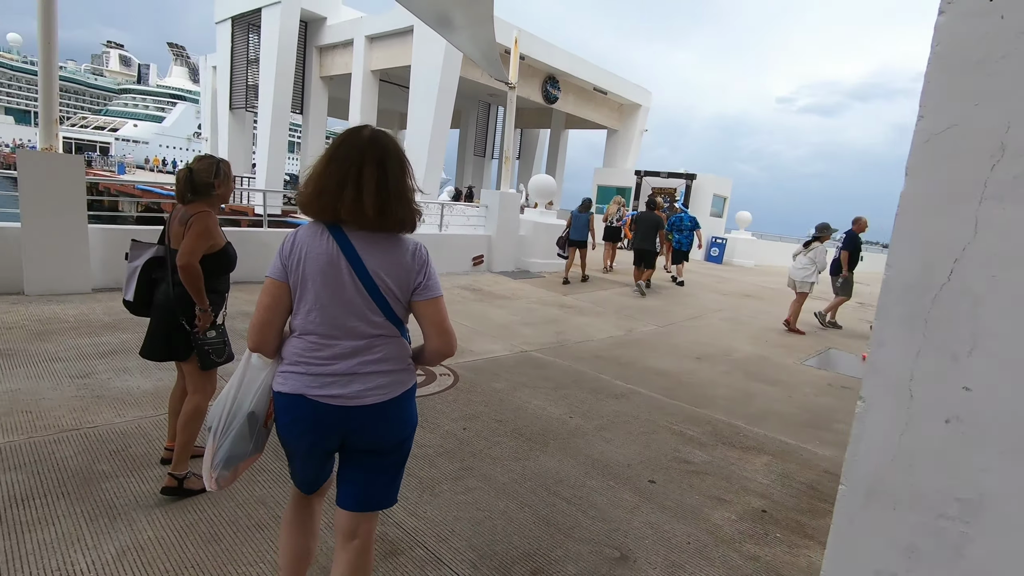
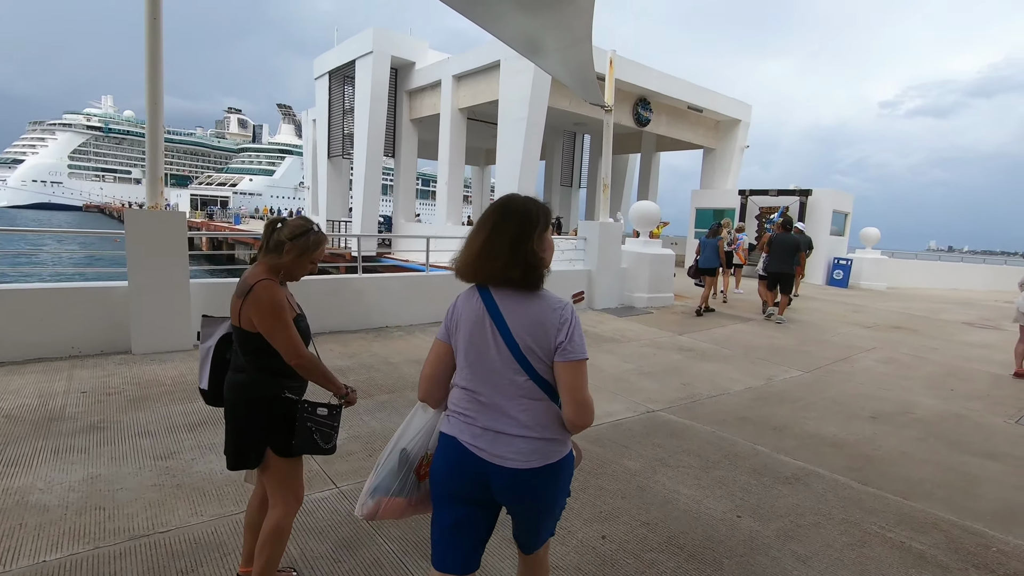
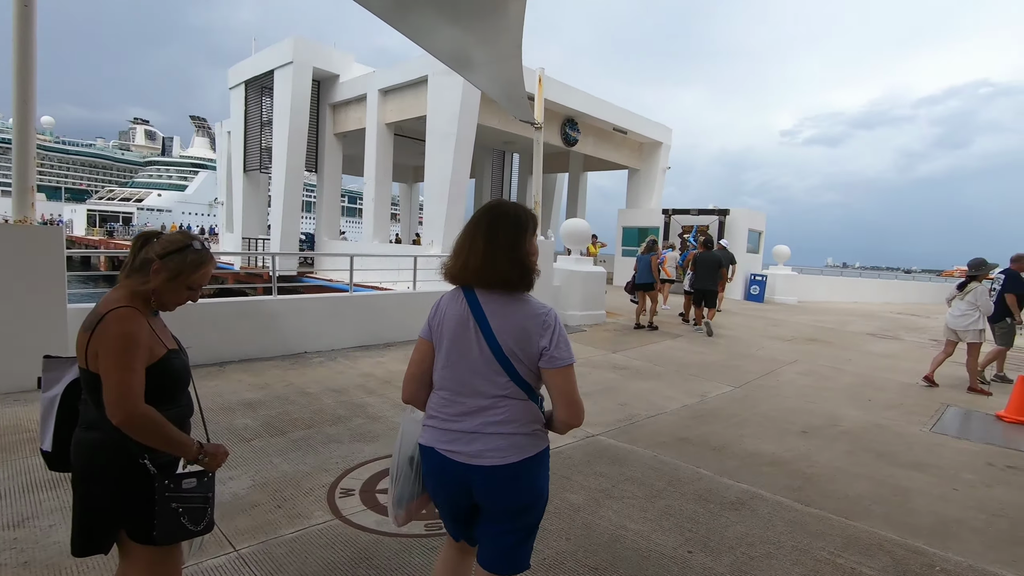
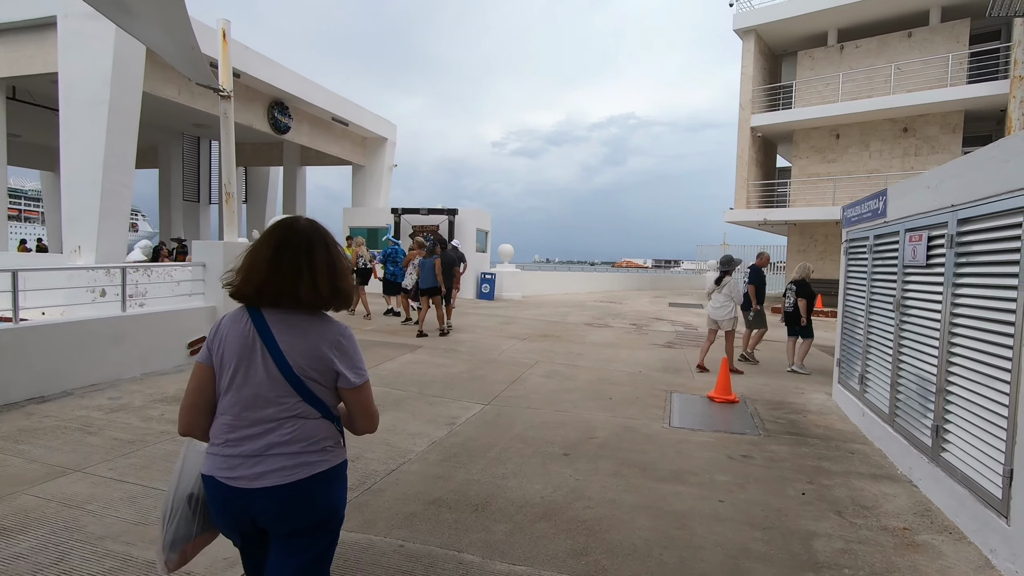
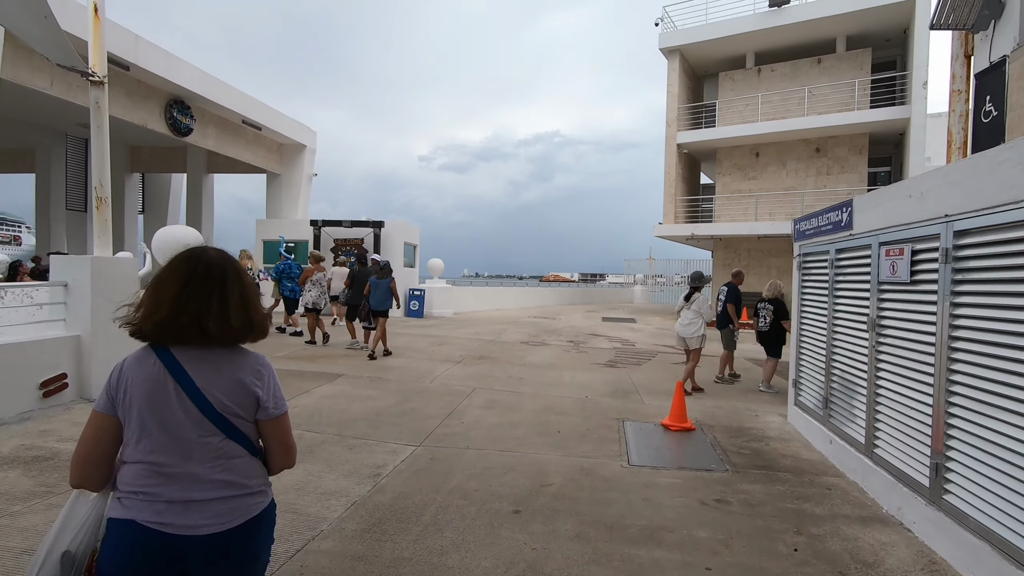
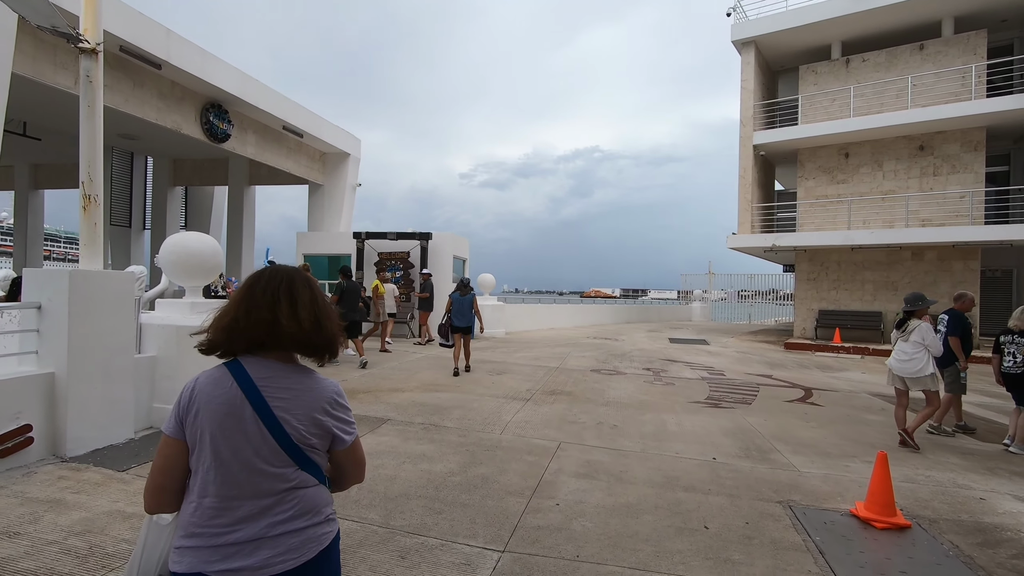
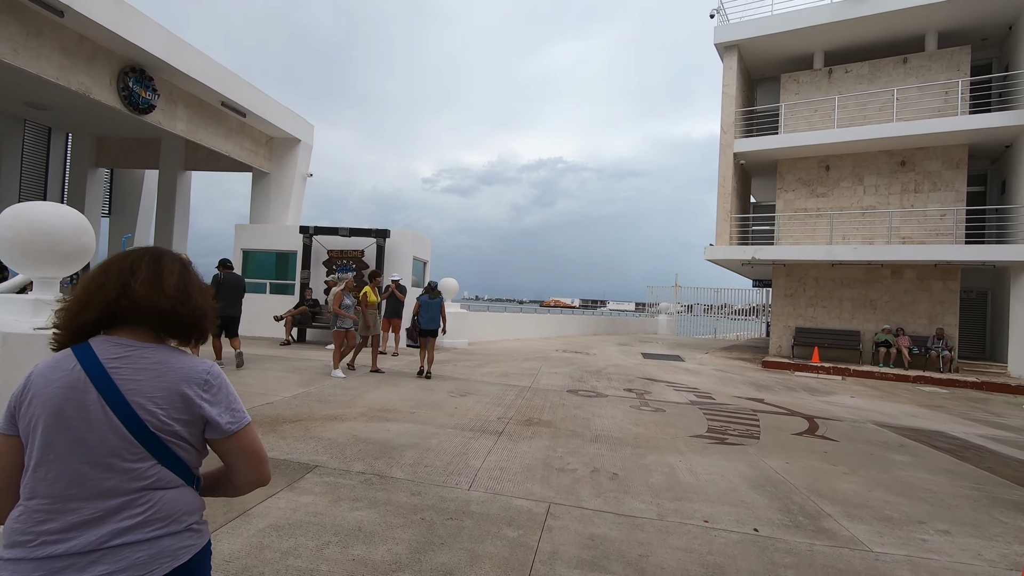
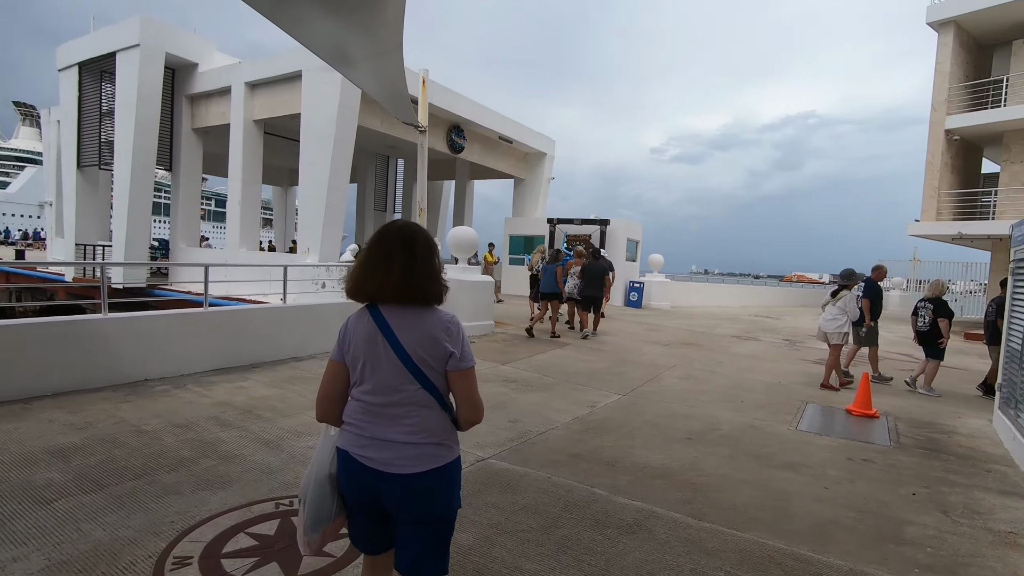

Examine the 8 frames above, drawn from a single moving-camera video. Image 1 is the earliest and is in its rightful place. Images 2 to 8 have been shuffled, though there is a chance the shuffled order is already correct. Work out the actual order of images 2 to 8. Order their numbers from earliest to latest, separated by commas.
2, 3, 8, 4, 5, 6, 7
